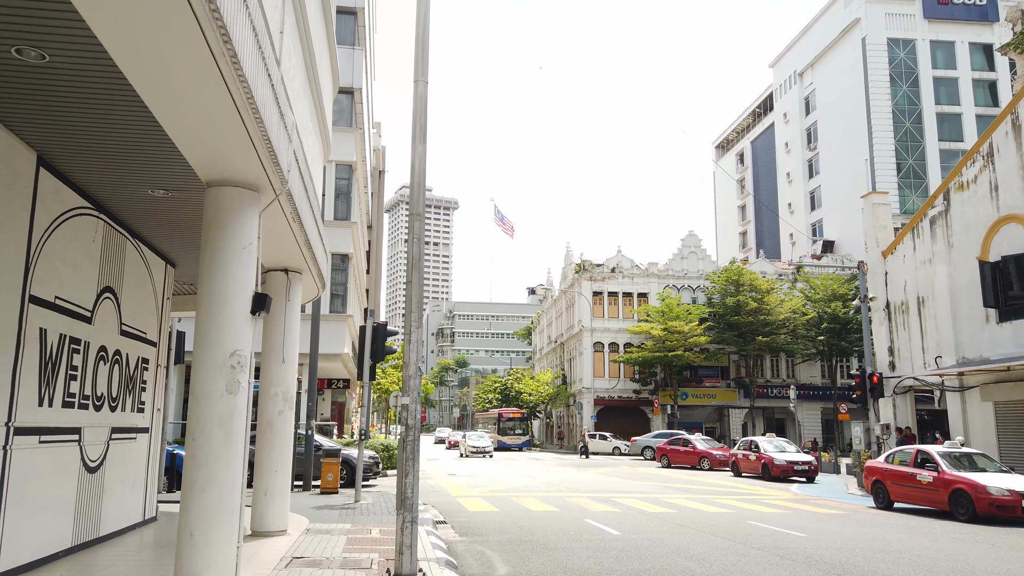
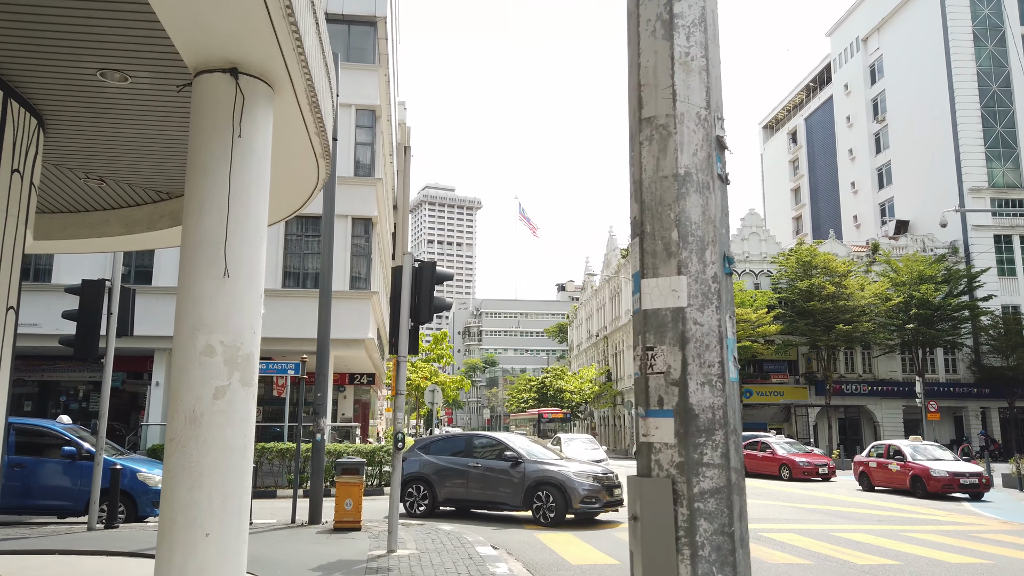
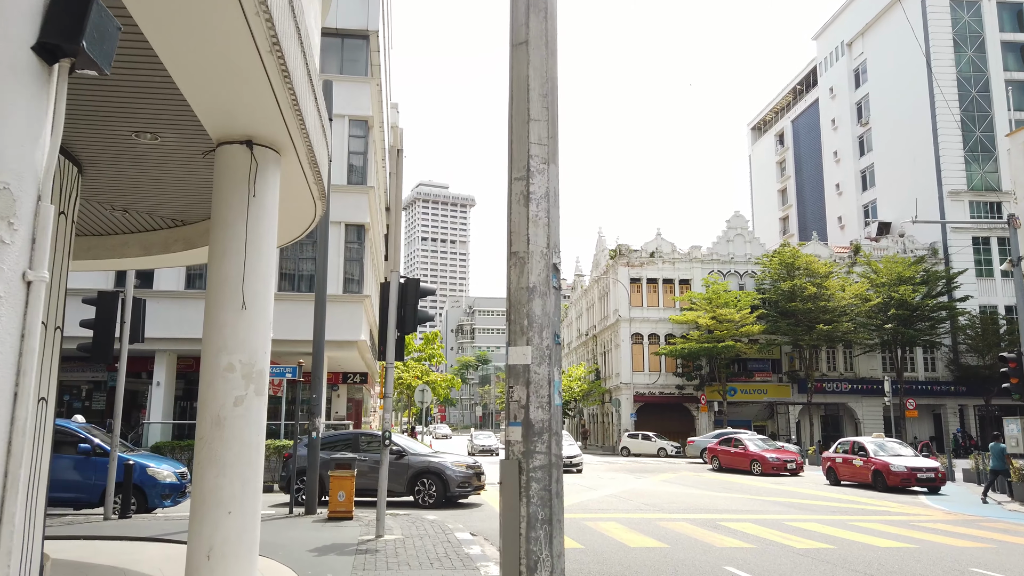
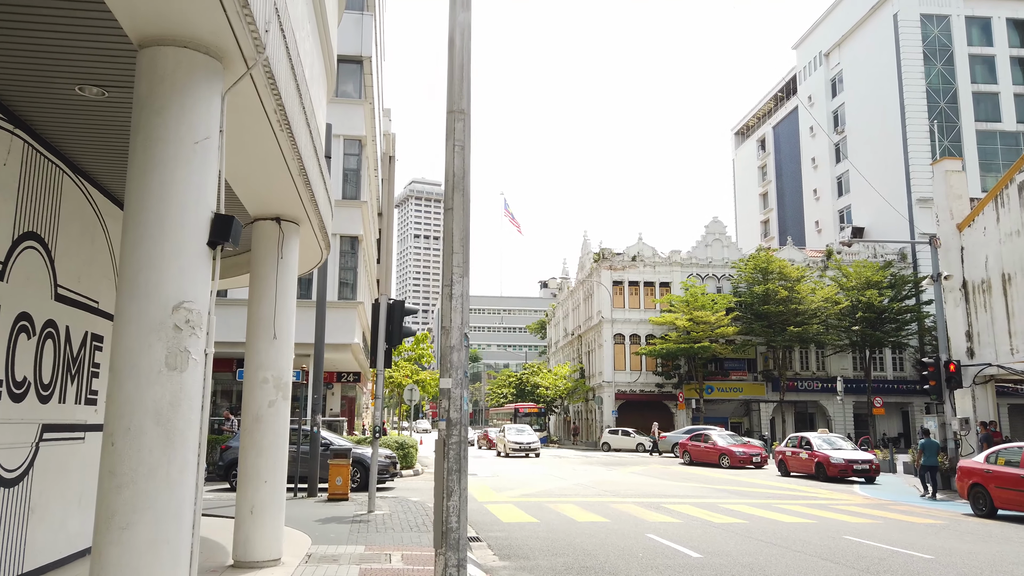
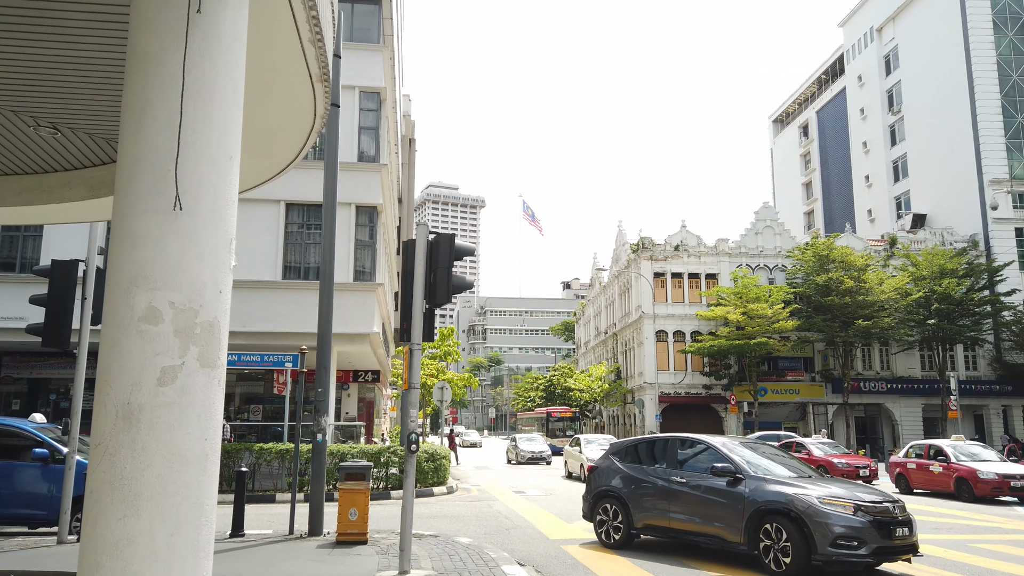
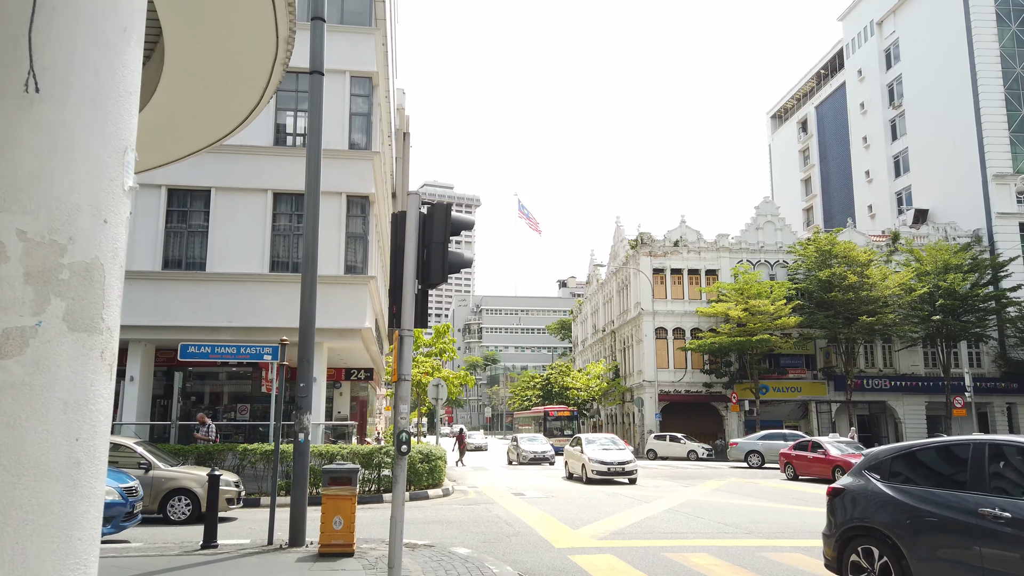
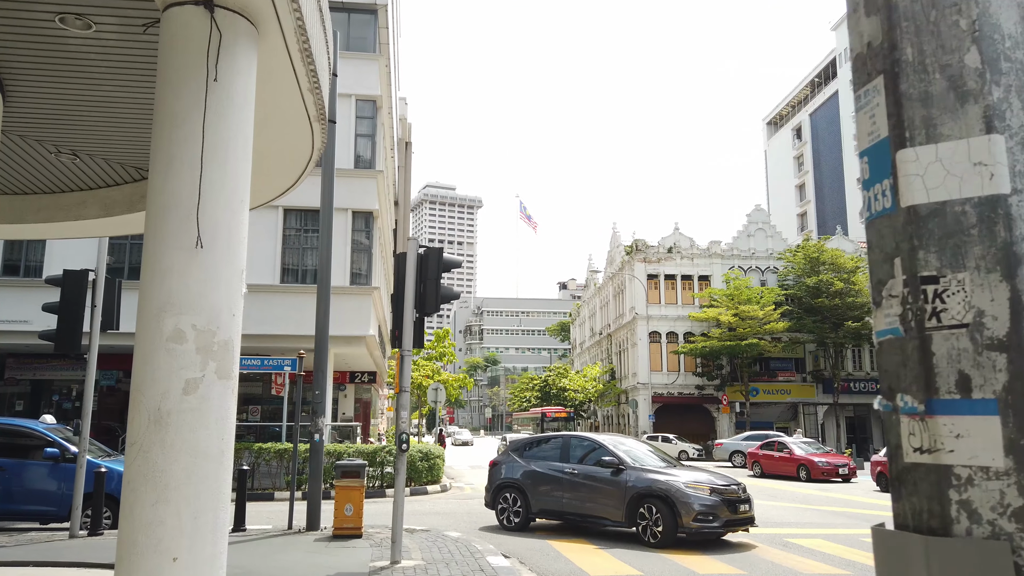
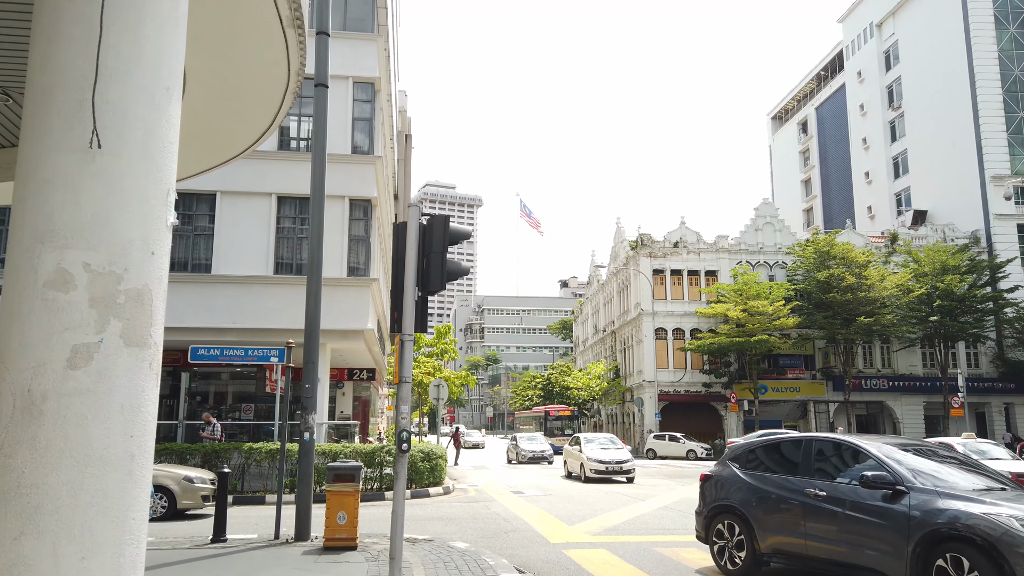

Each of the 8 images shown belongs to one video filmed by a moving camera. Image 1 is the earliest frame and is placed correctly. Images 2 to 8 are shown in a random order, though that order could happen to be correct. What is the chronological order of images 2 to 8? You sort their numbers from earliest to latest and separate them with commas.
4, 3, 2, 7, 5, 8, 6
